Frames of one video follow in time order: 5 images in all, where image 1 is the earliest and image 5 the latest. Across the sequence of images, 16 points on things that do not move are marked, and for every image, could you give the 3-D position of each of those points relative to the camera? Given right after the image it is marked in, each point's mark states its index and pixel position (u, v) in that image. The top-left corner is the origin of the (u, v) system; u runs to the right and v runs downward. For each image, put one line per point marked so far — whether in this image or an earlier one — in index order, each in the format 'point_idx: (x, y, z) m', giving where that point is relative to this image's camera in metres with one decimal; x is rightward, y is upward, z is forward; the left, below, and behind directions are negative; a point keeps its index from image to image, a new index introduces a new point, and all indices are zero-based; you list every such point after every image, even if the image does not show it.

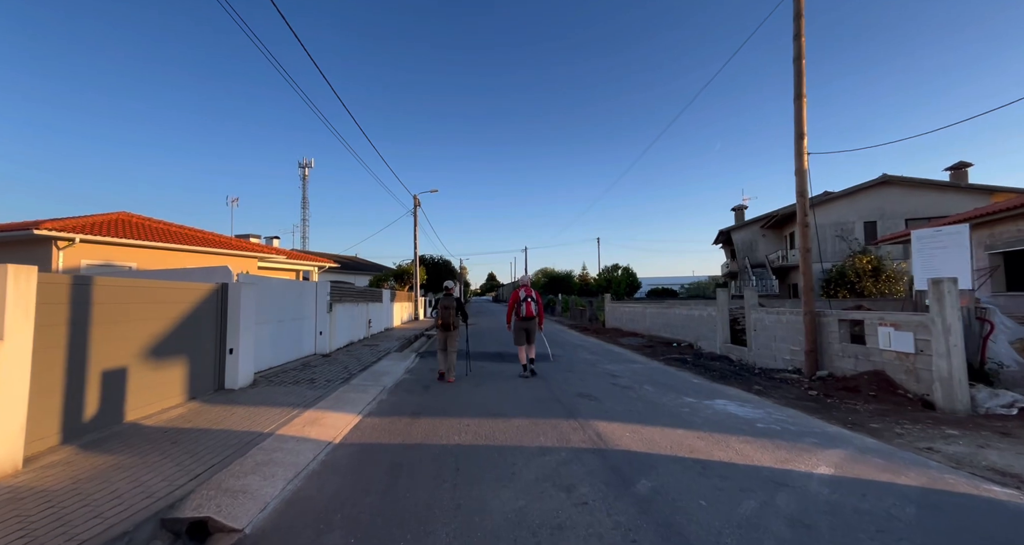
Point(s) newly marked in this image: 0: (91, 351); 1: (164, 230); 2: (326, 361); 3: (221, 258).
0: (-4.6, -0.9, +4.2) m
1: (-15.2, +1.8, +16.7) m
2: (-4.7, -2.2, +9.7) m
3: (-13.5, +0.6, +17.8) m
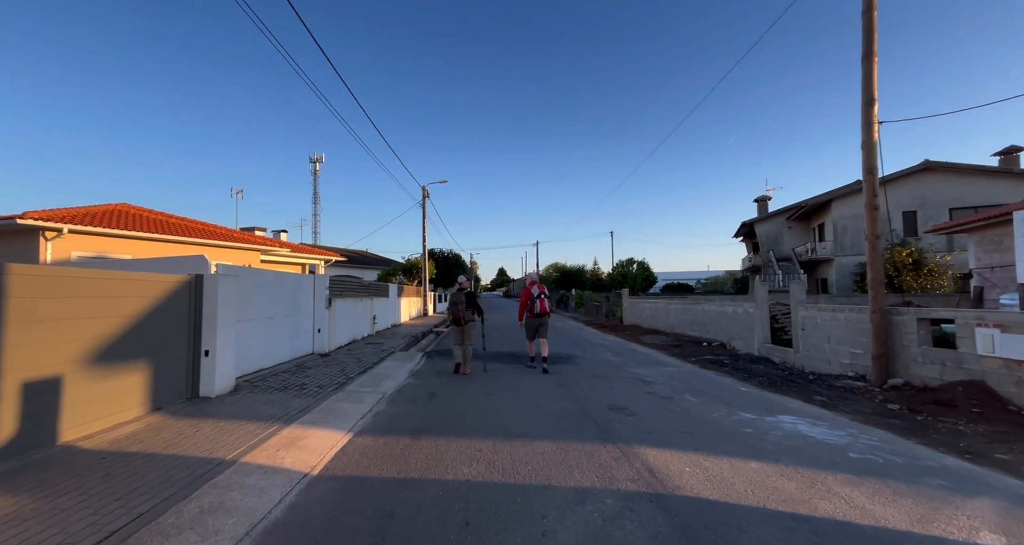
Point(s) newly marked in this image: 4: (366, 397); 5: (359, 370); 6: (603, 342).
0: (-4.4, -0.7, +3.3) m
1: (-14.7, +2.1, +16.0) m
2: (-4.4, -2.0, +8.8) m
3: (-12.9, +0.9, +17.1) m
4: (-2.3, -2.0, +6.1) m
5: (-3.3, -2.1, +8.2) m
6: (+3.1, -2.4, +13.1) m
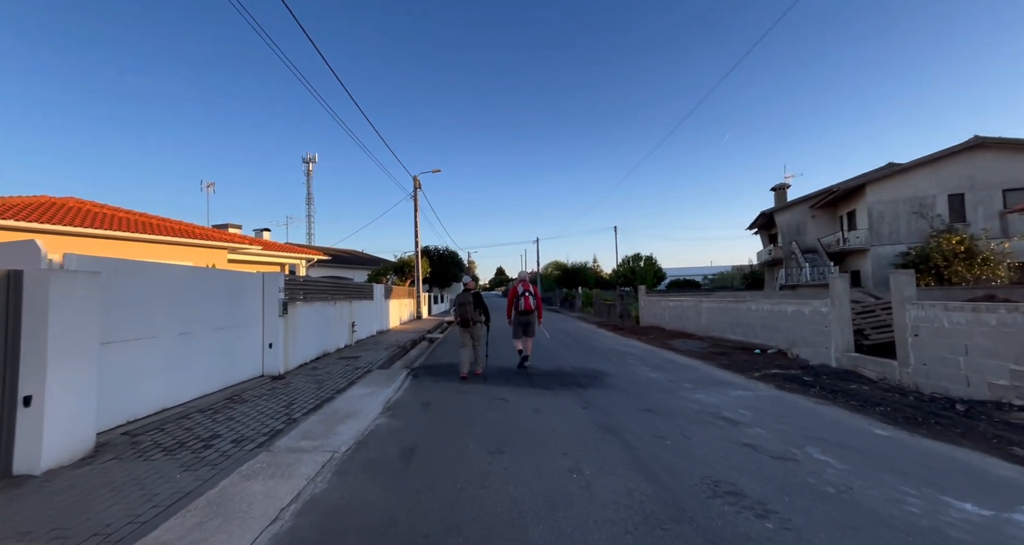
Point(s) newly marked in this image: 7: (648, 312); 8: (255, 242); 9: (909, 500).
0: (-4.2, -0.7, +1.0) m
1: (-14.6, +2.0, +13.7) m
2: (-4.1, -2.0, +6.6) m
3: (-12.8, +0.9, +14.8) m
4: (-2.1, -1.9, +3.9) m
5: (-3.1, -2.0, +5.9) m
6: (+3.3, -2.2, +10.9) m
7: (+6.3, -1.9, +17.8) m
8: (-12.8, +1.5, +19.0) m
9: (+3.0, -1.7, +2.9) m
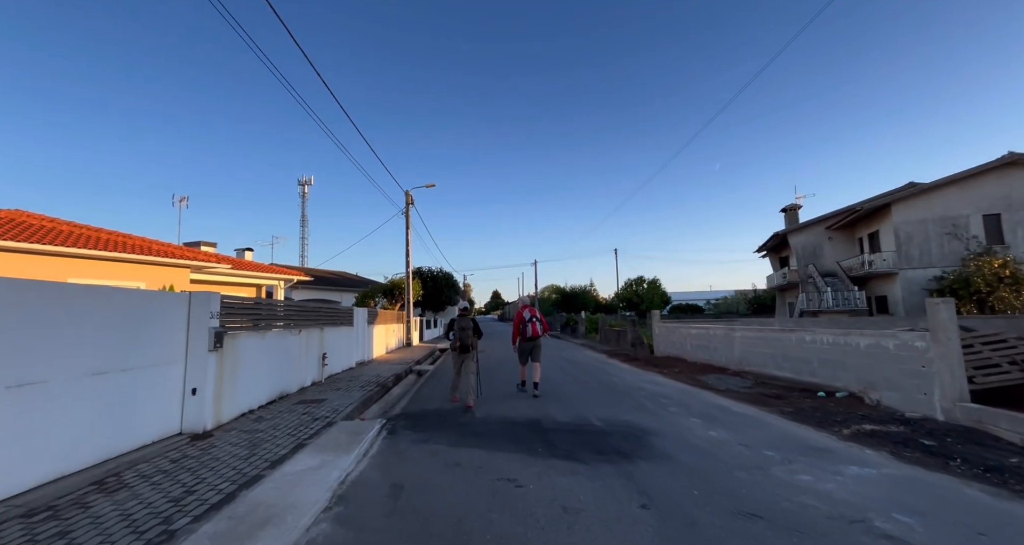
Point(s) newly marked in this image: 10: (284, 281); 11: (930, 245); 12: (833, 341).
0: (-4.0, -0.6, -0.9) m
1: (-14.5, +1.4, +11.8) m
2: (-4.0, -2.2, +4.5) m
3: (-12.7, +0.2, +12.9) m
4: (-1.9, -2.0, +1.9) m
5: (-2.9, -2.2, +3.9) m
6: (+3.4, -2.7, +8.9) m
7: (+6.3, -2.9, +15.9) m
8: (-12.8, +0.6, +17.1) m
9: (+3.1, -1.7, +1.0) m
10: (-11.7, -0.4, +19.8) m
11: (+20.7, +1.4, +19.0) m
12: (+6.8, -1.5, +8.2) m
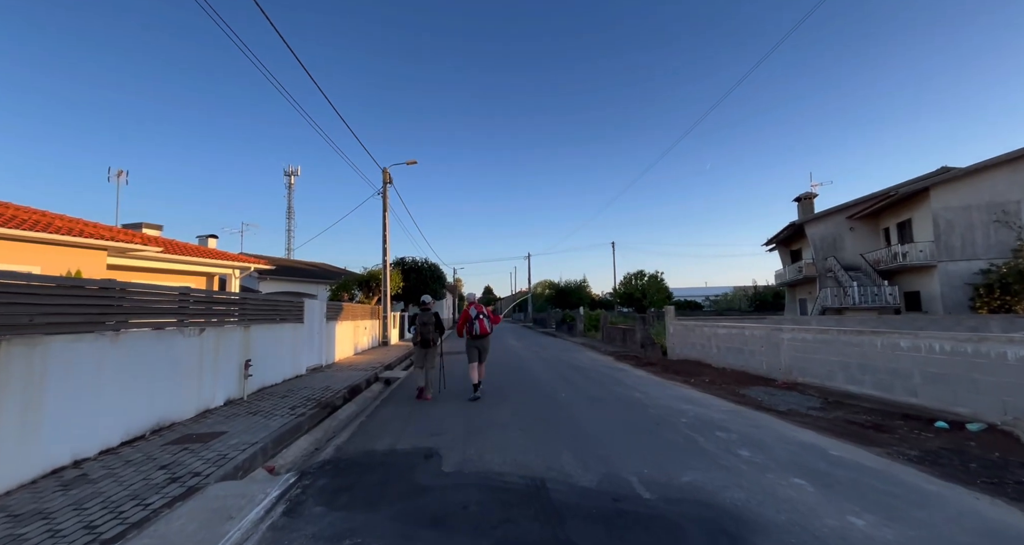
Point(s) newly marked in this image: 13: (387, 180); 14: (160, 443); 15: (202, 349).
0: (-3.9, -0.3, -3.5) m
1: (-14.7, +1.9, +9.0) m
2: (-4.1, -1.9, +2.0) m
3: (-12.9, +0.7, +10.1) m
4: (-2.0, -1.7, -0.6) m
5: (-3.0, -1.9, +1.4) m
6: (+3.2, -2.4, +6.5) m
7: (+6.0, -2.5, +13.6) m
8: (-13.1, +1.1, +14.4) m
9: (+3.1, -1.5, -1.4) m
10: (-12.1, +0.1, +17.1) m
11: (+20.4, +1.7, +16.9) m
12: (+6.7, -1.2, +5.8) m
13: (-6.3, +4.6, +19.5) m
14: (-4.4, -2.1, +4.8) m
15: (-5.1, -1.3, +6.3) m
